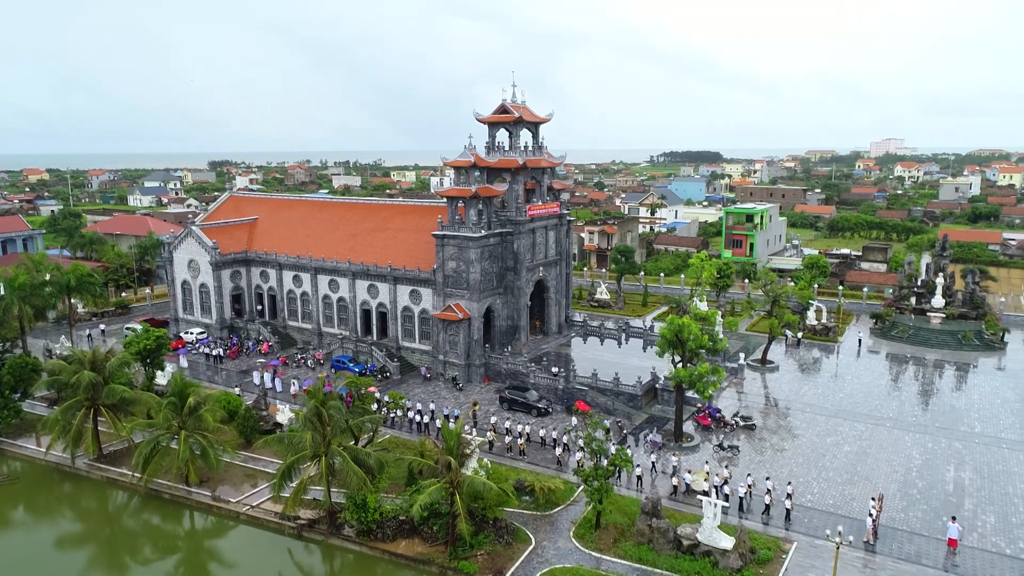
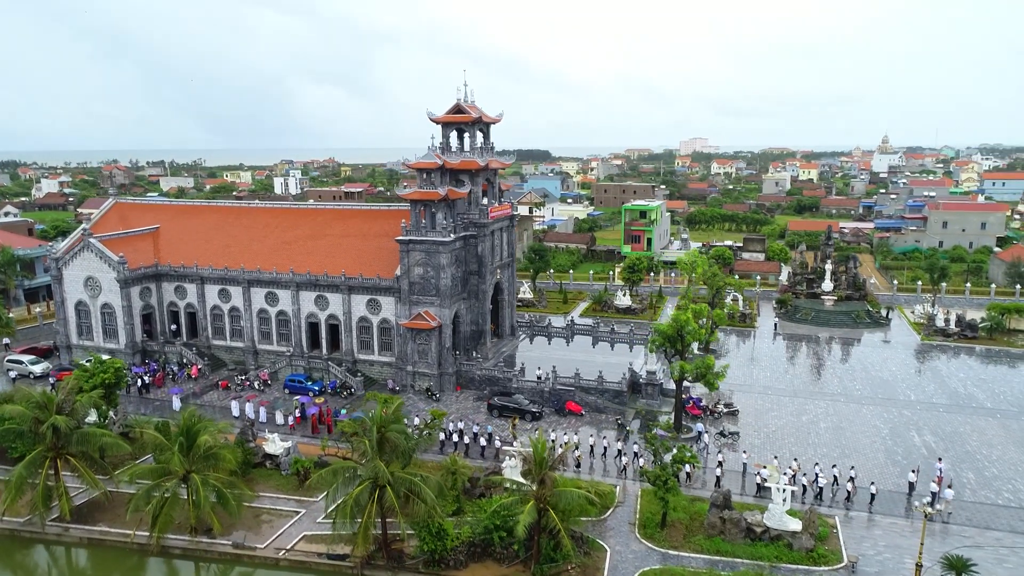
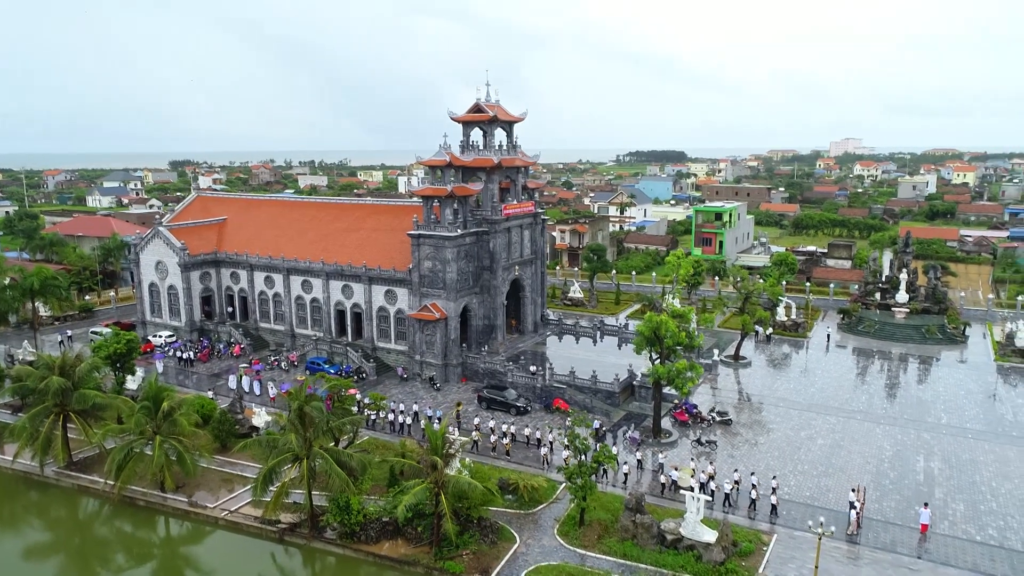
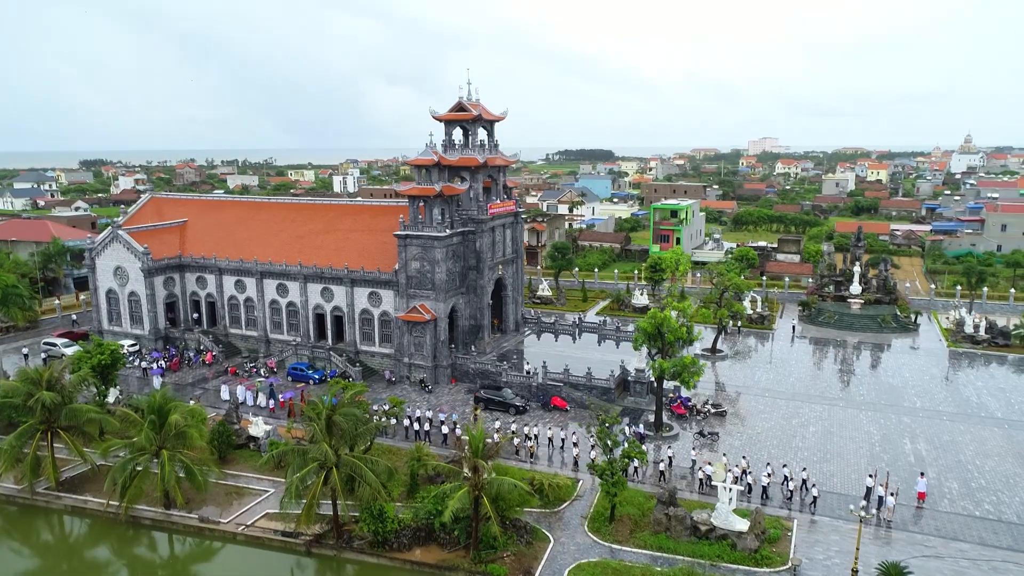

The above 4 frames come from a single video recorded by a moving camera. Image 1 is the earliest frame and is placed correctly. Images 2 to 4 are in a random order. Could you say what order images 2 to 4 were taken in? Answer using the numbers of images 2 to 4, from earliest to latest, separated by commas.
3, 4, 2
